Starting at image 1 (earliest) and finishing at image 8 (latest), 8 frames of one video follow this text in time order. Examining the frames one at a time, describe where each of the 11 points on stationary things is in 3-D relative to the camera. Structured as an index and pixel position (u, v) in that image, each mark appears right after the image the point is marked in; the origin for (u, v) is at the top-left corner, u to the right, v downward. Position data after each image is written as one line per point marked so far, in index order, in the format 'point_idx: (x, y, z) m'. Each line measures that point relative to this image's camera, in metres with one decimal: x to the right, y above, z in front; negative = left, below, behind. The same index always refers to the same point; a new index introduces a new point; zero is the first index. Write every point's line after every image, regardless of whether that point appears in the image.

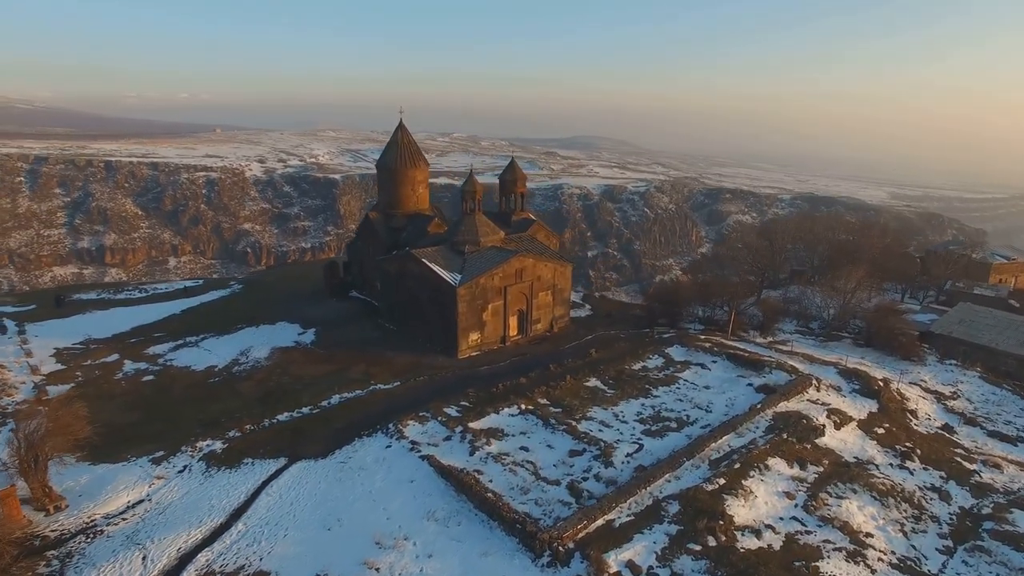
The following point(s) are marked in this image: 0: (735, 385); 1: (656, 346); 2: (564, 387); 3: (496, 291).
0: (+5.7, -2.5, +15.6) m
1: (+4.3, -1.8, +18.4) m
2: (+1.3, -2.5, +15.3) m
3: (-0.5, -0.1, +18.1) m
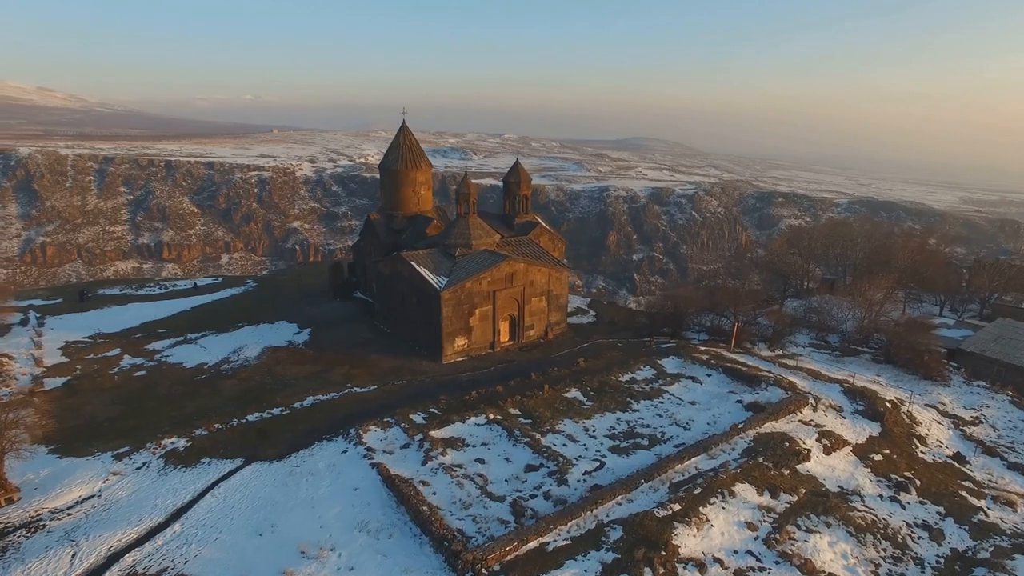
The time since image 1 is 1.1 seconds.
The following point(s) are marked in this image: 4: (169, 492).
0: (+5.1, -2.7, +14.7) m
1: (+4.0, -2.0, +17.6) m
2: (+0.6, -2.6, +14.7) m
3: (-0.8, -0.2, +17.7) m
4: (-6.3, -3.7, +11.1) m
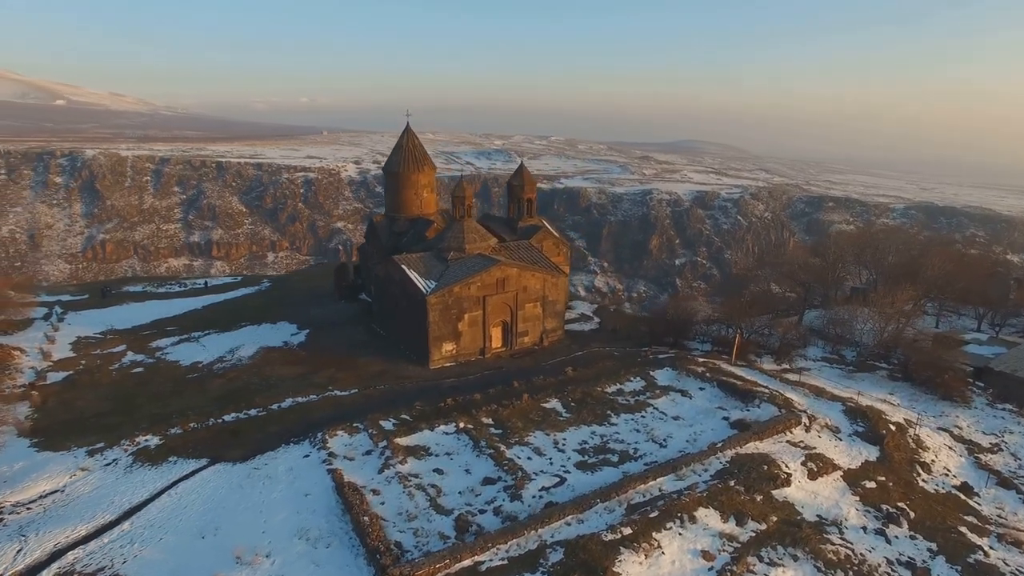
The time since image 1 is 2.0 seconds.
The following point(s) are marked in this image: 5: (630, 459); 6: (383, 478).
0: (+4.5, -3.0, +14.0) m
1: (+3.6, -2.2, +16.9) m
2: (+0.1, -2.8, +14.3) m
3: (-1.1, -0.4, +17.4) m
4: (-7.1, -3.7, +11.3) m
5: (+2.4, -3.4, +12.2) m
6: (-2.5, -3.6, +11.4) m
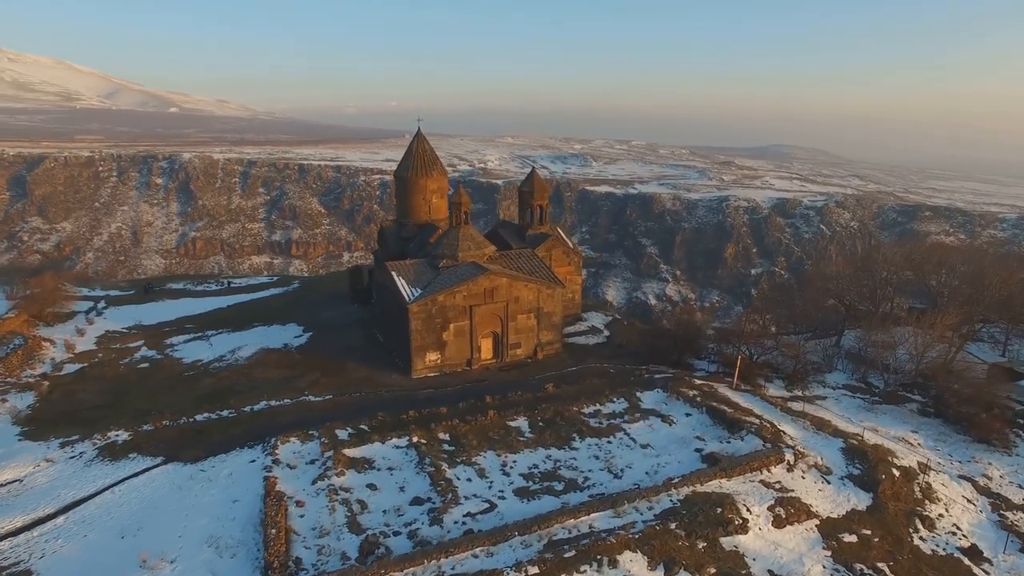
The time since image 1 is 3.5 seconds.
0: (+3.6, -3.4, +12.9) m
1: (+3.1, -2.6, +15.8) m
2: (-0.8, -3.0, +13.8) m
3: (-1.5, -0.6, +17.0) m
4: (-8.3, -3.8, +11.7) m
5: (+1.2, -3.7, +11.3) m
6: (-3.7, -3.7, +11.2) m
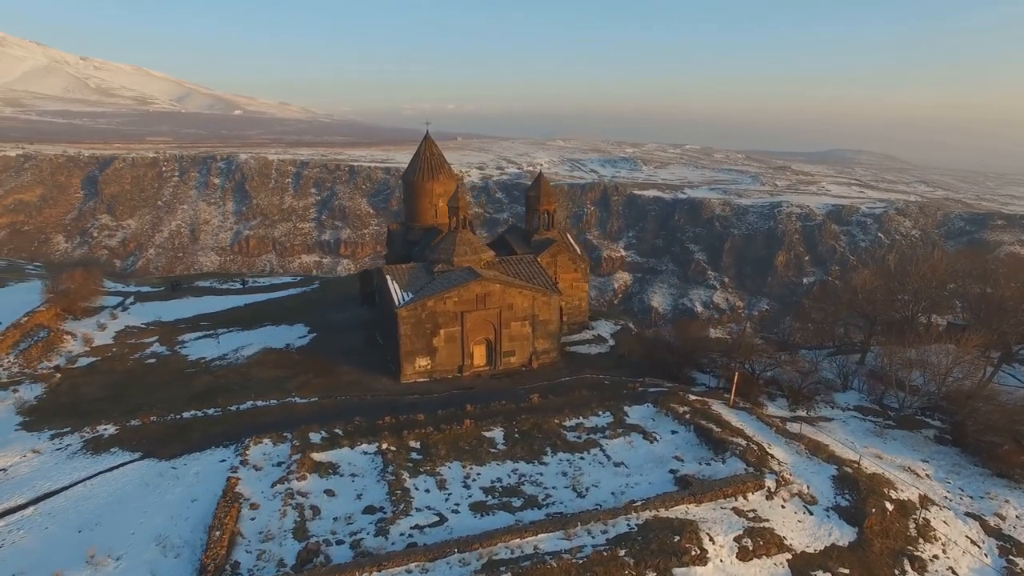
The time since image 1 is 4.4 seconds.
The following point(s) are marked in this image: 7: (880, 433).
0: (+2.9, -3.6, +12.2) m
1: (+2.7, -2.9, +15.3) m
2: (-1.3, -3.2, +13.5) m
3: (-1.7, -0.8, +16.8) m
4: (-9.0, -3.7, +12.1) m
5: (+0.4, -3.9, +10.9) m
6: (-4.5, -3.8, +11.2) m
7: (+9.0, -3.6, +14.9) m
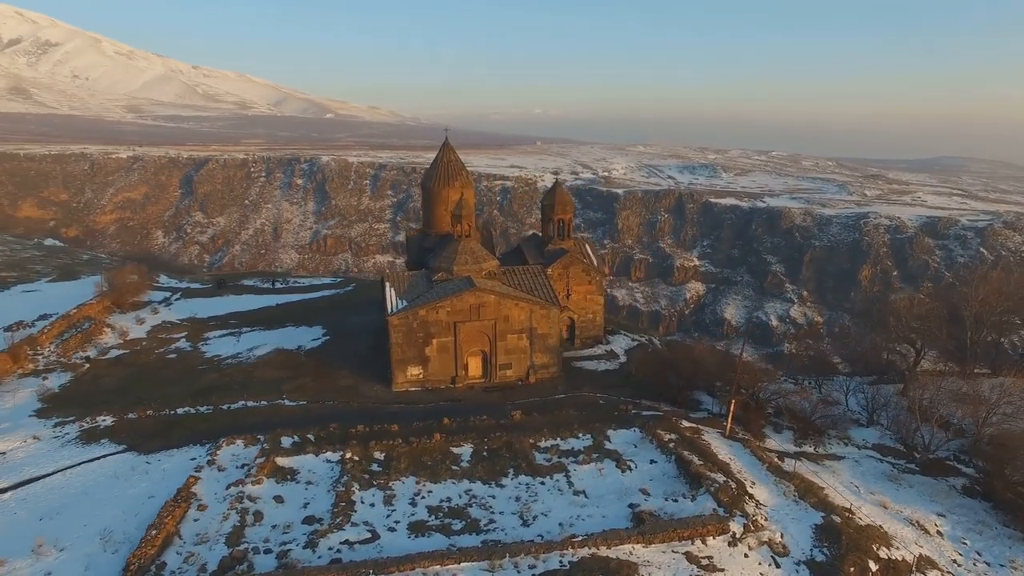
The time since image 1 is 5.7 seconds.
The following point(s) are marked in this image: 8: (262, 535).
0: (+2.0, -4.0, +11.5) m
1: (+2.2, -3.3, +14.5) m
2: (-2.0, -3.4, +13.3) m
3: (-1.9, -1.0, +16.6) m
4: (-9.9, -3.7, +12.8) m
5: (-0.7, -4.2, +10.5) m
6: (-5.5, -3.9, +11.4) m
7: (+8.4, -4.2, +13.3) m
8: (-4.3, -4.2, +10.4) m
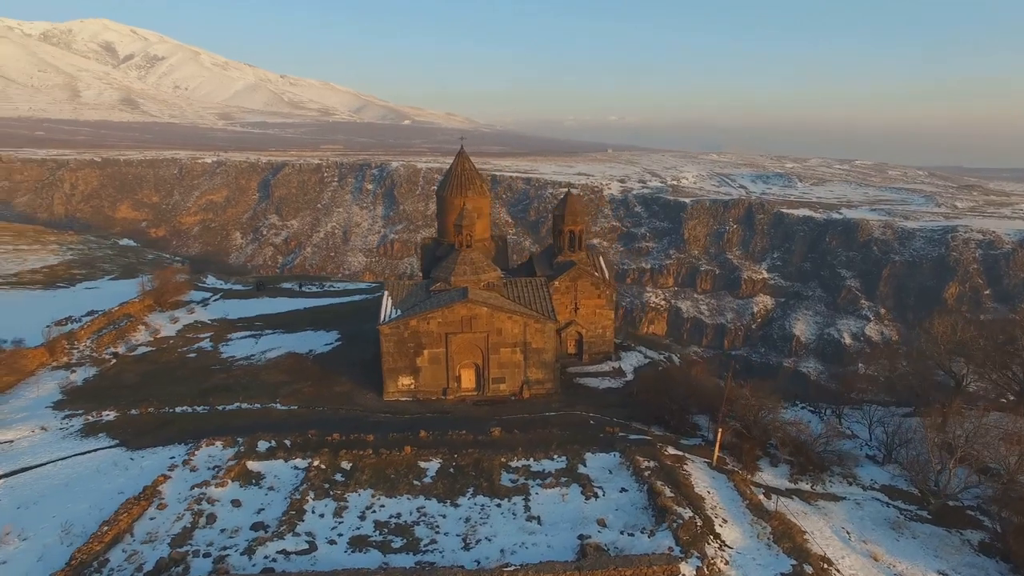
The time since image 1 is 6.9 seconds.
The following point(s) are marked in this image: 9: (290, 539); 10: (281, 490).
0: (+1.1, -4.3, +10.9) m
1: (+1.7, -3.6, +13.9) m
2: (-2.7, -3.7, +13.2) m
3: (-2.1, -1.3, +16.4) m
4: (-10.5, -3.7, +13.7) m
5: (-1.7, -4.4, +10.2) m
6: (-6.3, -4.0, +11.7) m
7: (+7.6, -4.7, +12.0) m
8: (-5.3, -4.3, +10.6) m
9: (-3.8, -4.3, +10.5) m
10: (-4.5, -4.0, +12.0) m
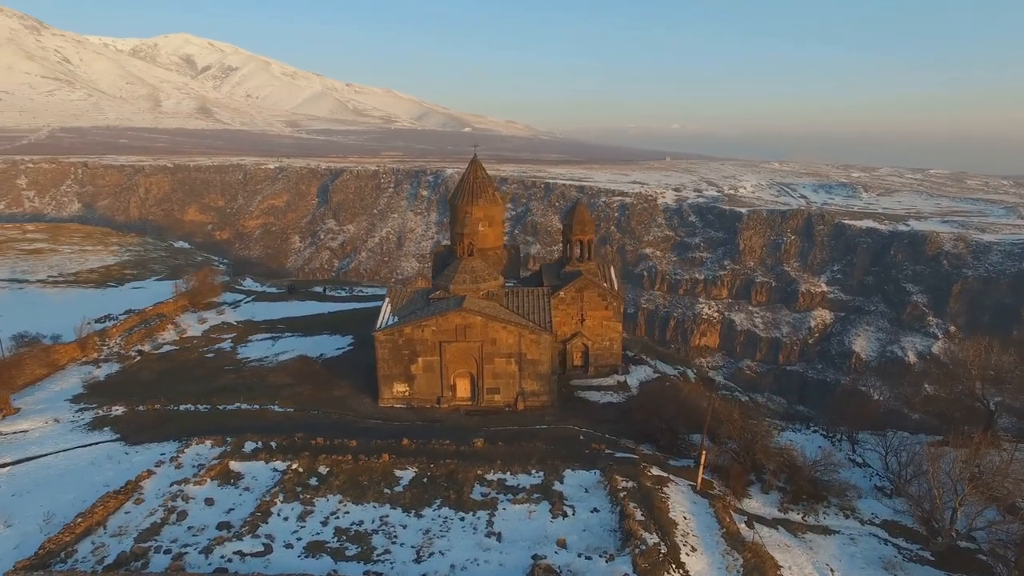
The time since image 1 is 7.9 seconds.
0: (+0.3, -4.5, +10.6) m
1: (+1.2, -3.9, +13.5) m
2: (-3.2, -3.8, +13.2) m
3: (-2.3, -1.5, +16.4) m
4: (-11.0, -3.7, +14.4) m
5: (-2.5, -4.6, +10.2) m
6: (-7.0, -4.1, +12.1) m
7: (+7.0, -5.1, +11.1) m
8: (-6.0, -4.4, +10.9) m
9: (-4.5, -4.4, +10.6) m
10: (-5.2, -4.1, +12.2) m
